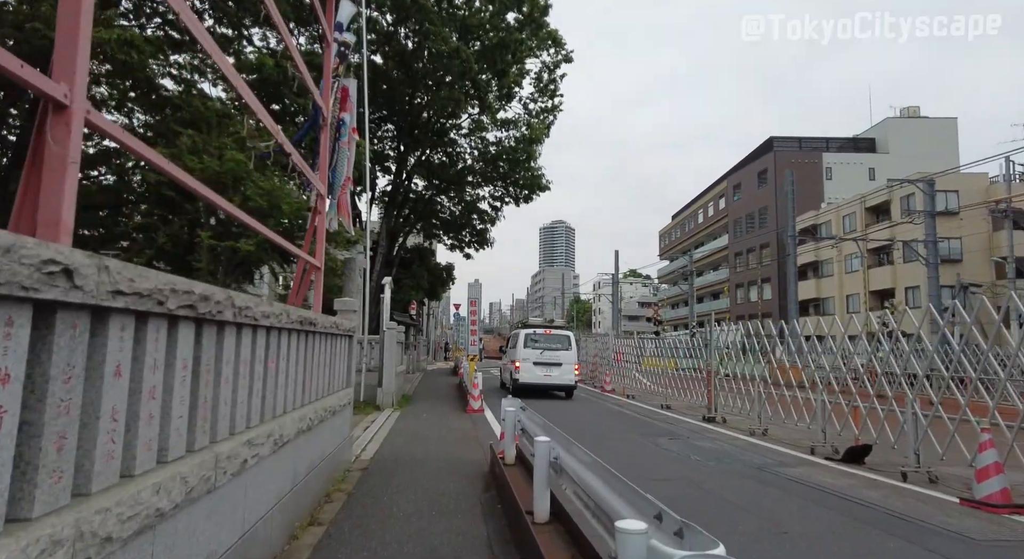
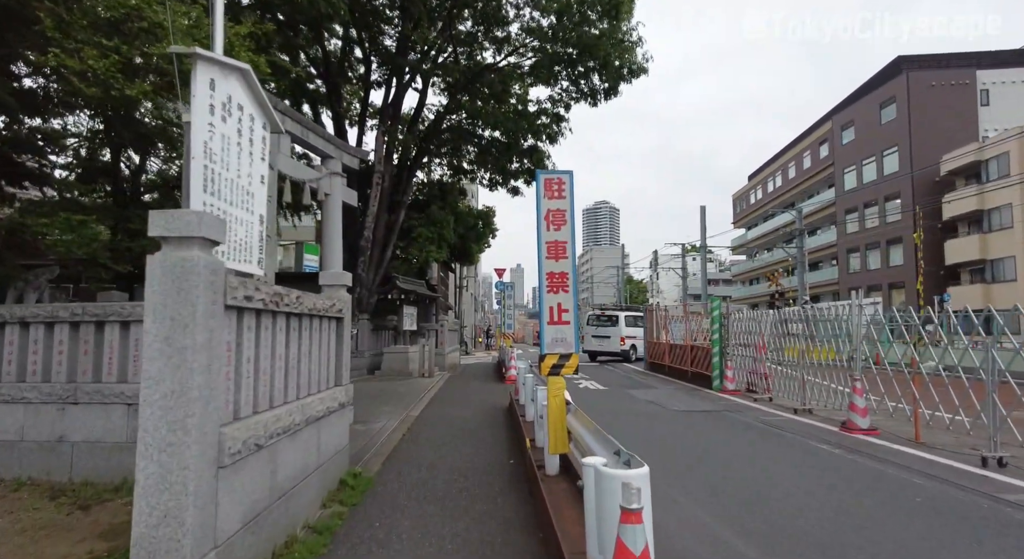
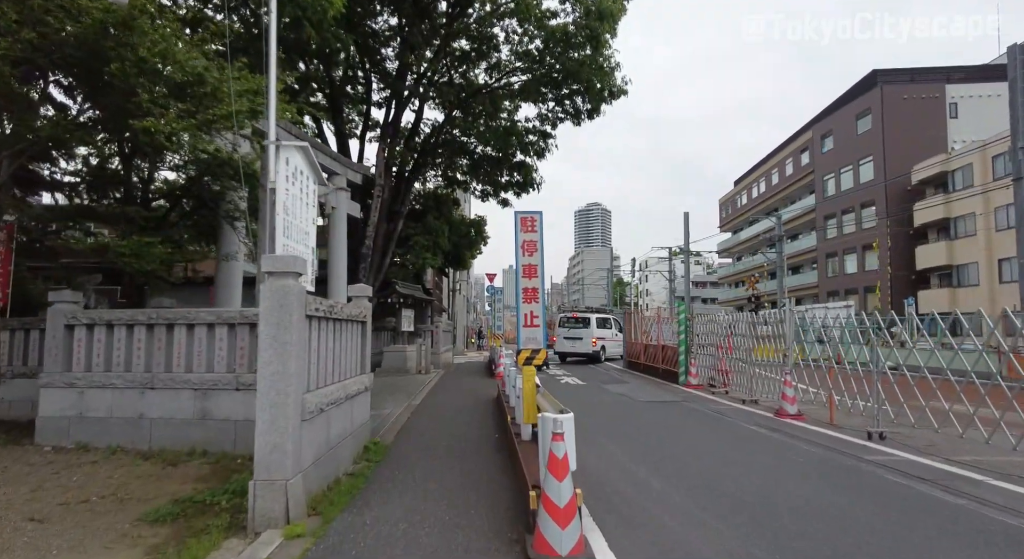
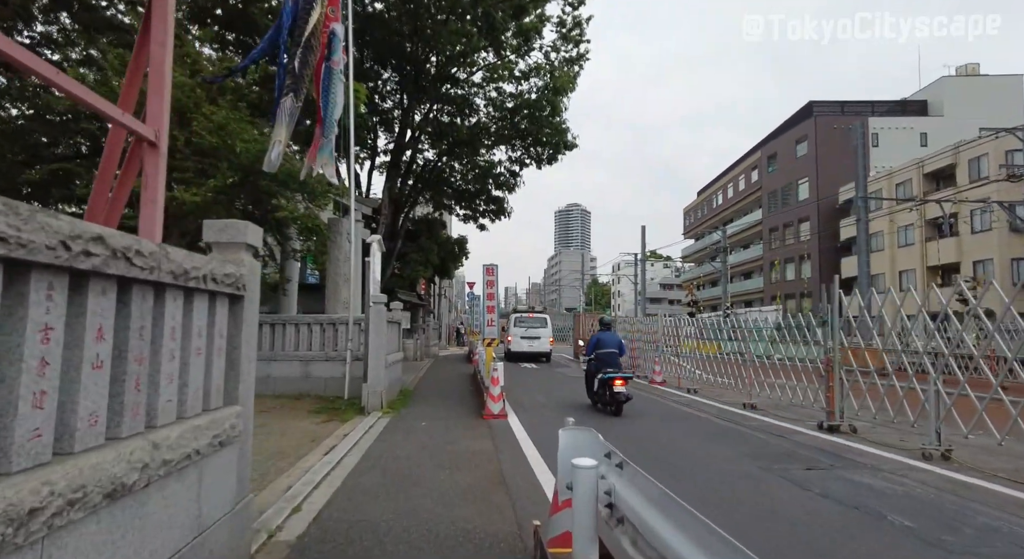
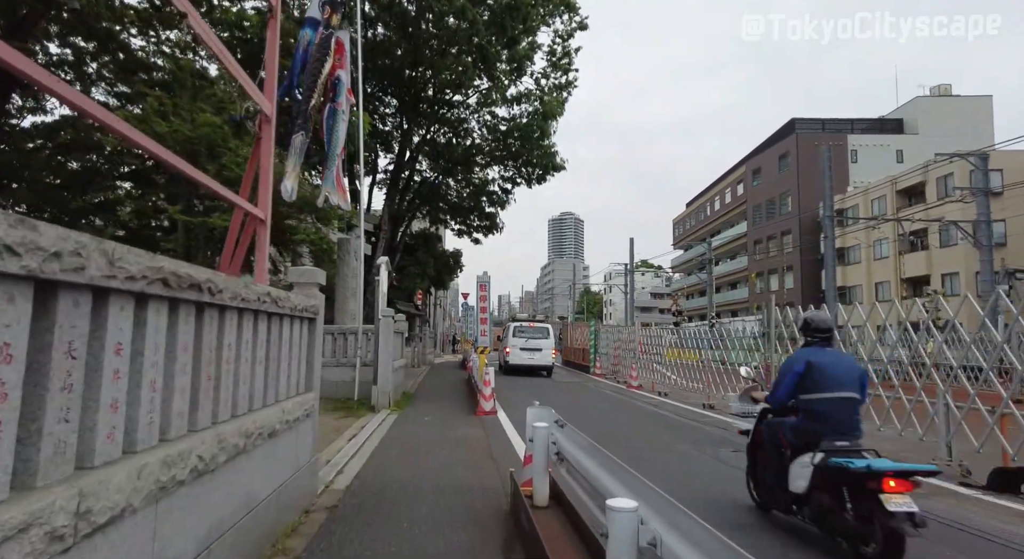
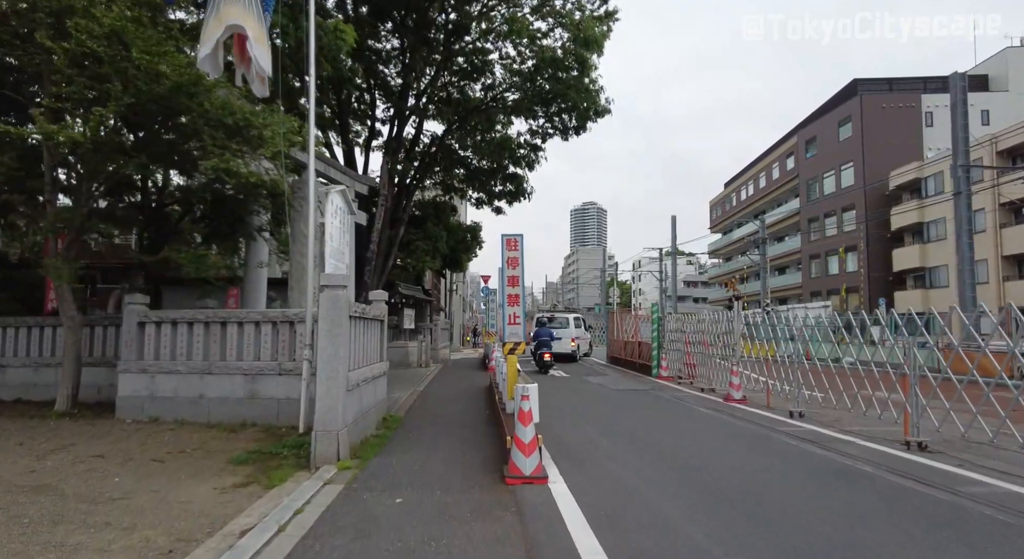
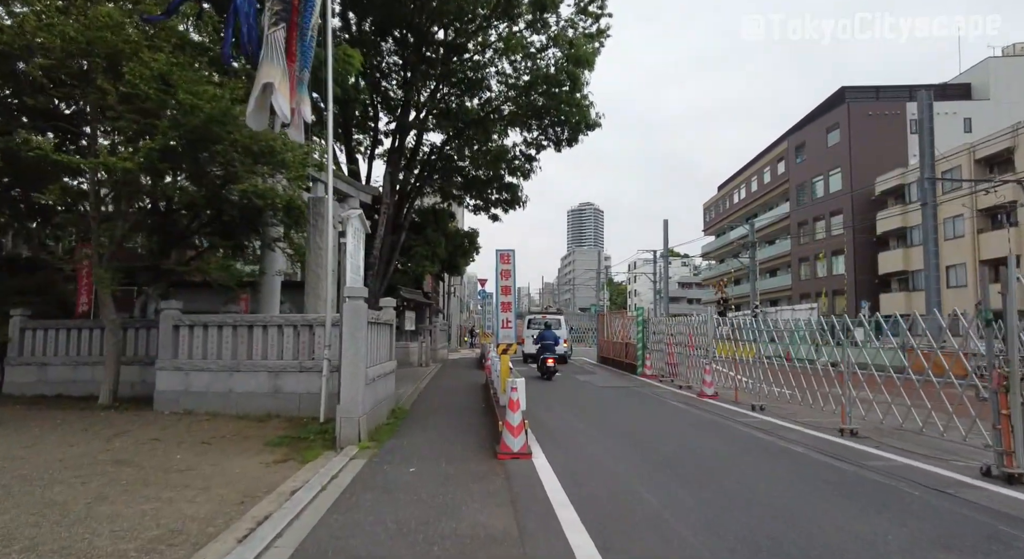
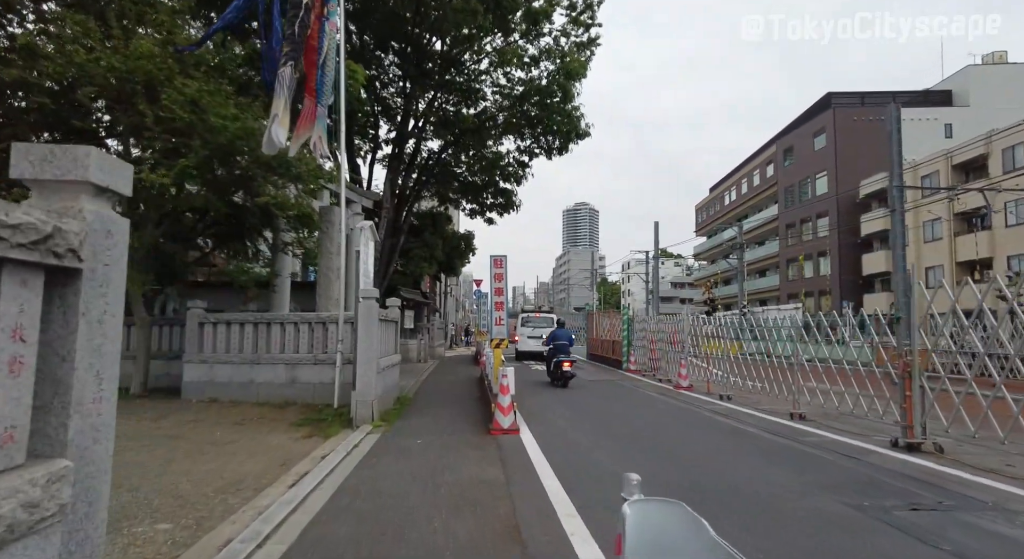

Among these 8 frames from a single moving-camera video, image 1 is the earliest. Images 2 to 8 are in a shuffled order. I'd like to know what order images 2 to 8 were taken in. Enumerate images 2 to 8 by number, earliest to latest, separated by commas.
5, 4, 8, 7, 6, 3, 2
